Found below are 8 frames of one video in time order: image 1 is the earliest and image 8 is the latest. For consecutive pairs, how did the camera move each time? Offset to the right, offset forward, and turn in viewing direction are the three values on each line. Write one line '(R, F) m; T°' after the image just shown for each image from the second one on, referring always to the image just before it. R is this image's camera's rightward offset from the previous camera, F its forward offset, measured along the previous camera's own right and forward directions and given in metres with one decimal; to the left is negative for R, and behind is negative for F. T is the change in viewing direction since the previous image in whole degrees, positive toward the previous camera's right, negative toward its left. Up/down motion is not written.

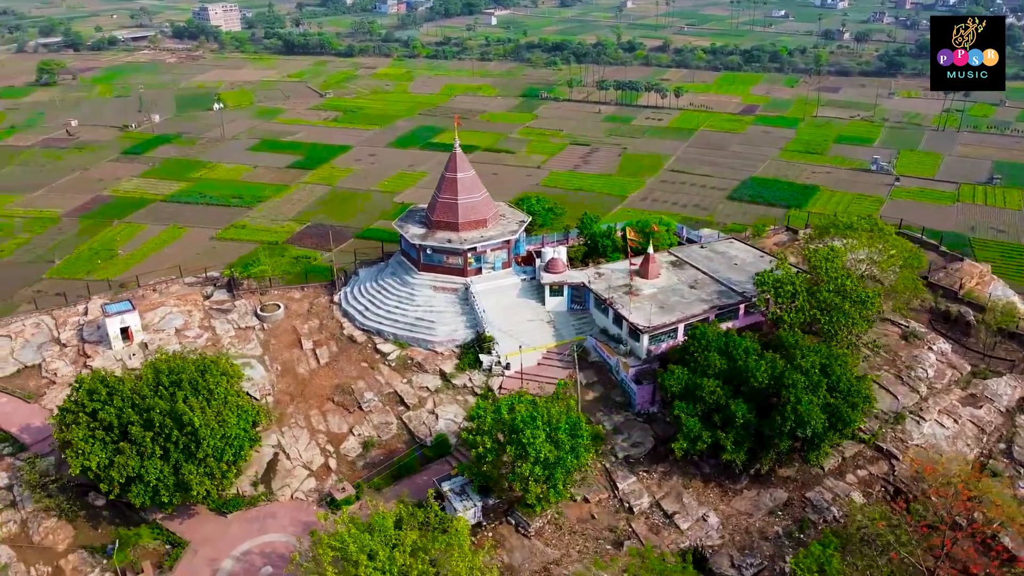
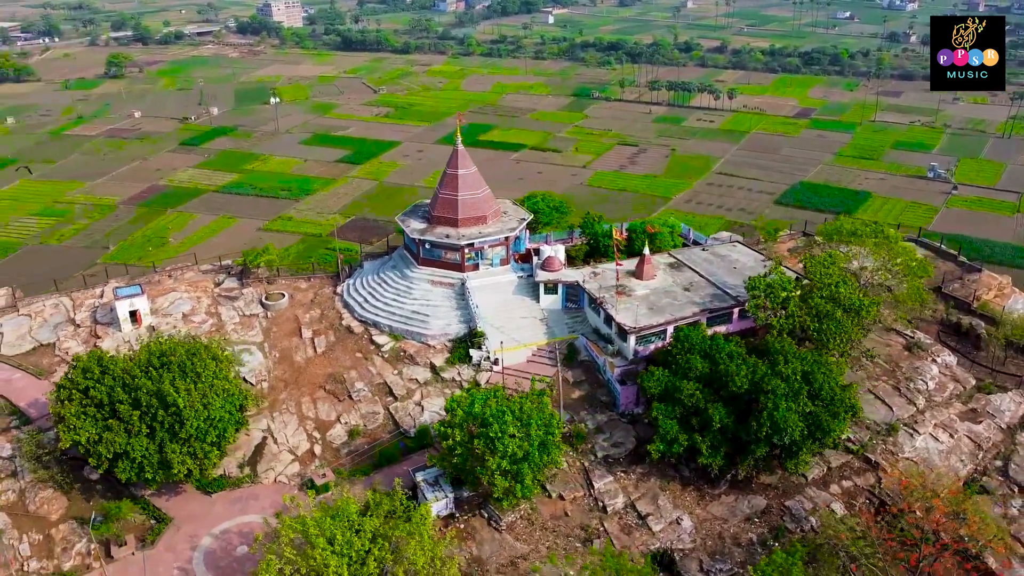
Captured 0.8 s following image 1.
(+2.7, -0.2) m; -4°
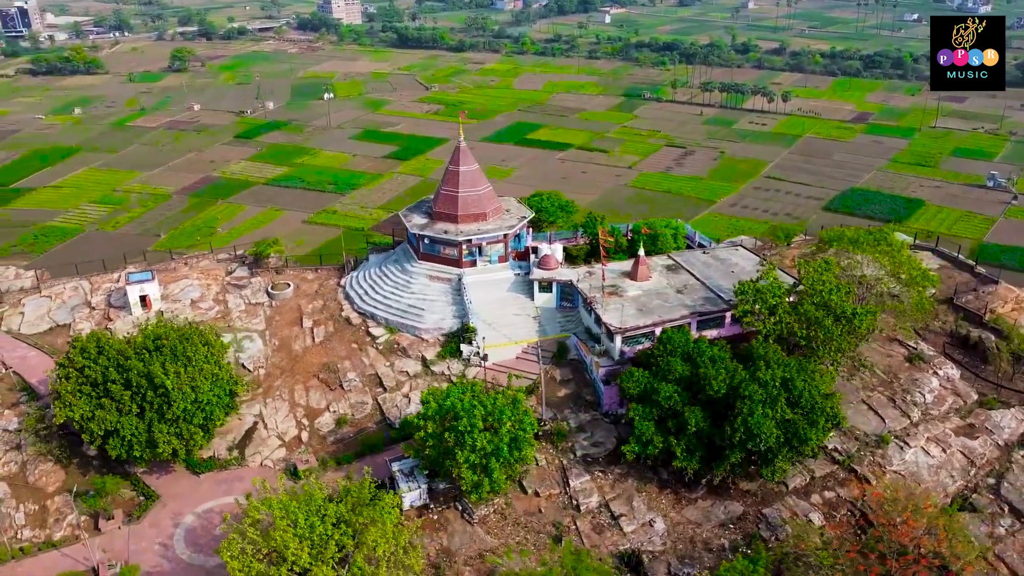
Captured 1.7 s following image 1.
(+2.7, -0.2) m; -4°
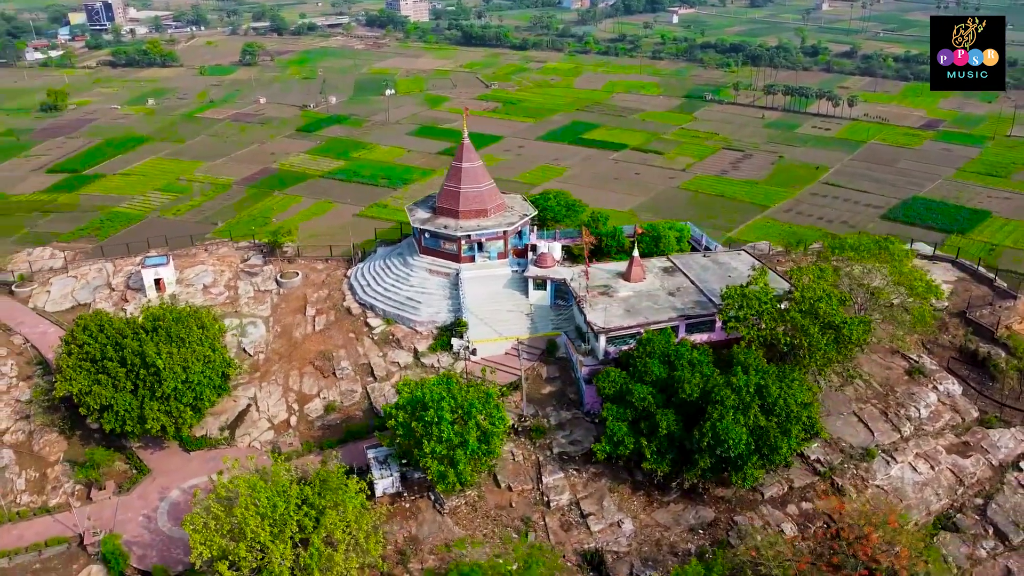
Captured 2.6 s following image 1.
(+3.2, -0.2) m; -4°
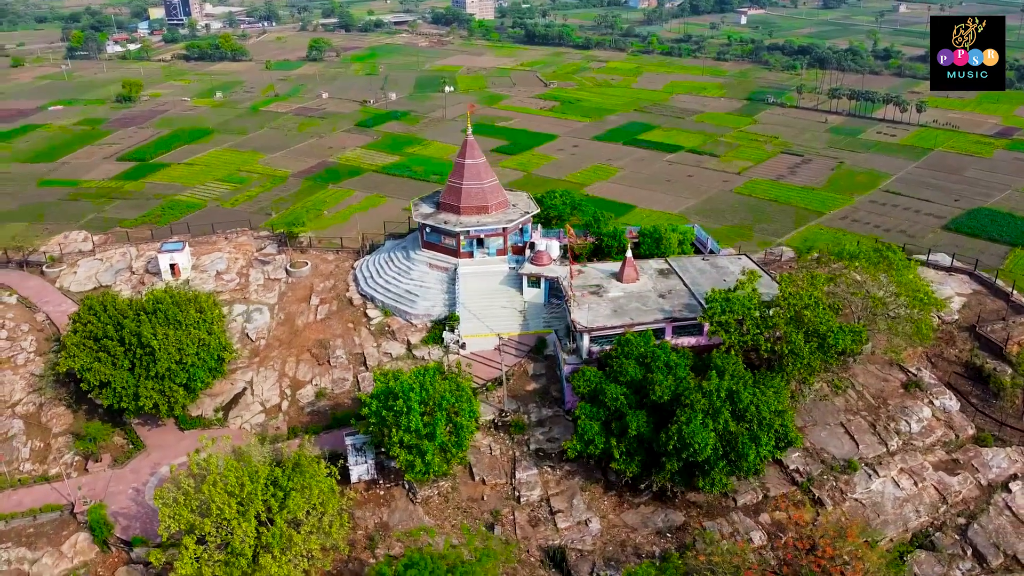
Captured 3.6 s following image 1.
(+3.2, -0.2) m; -4°
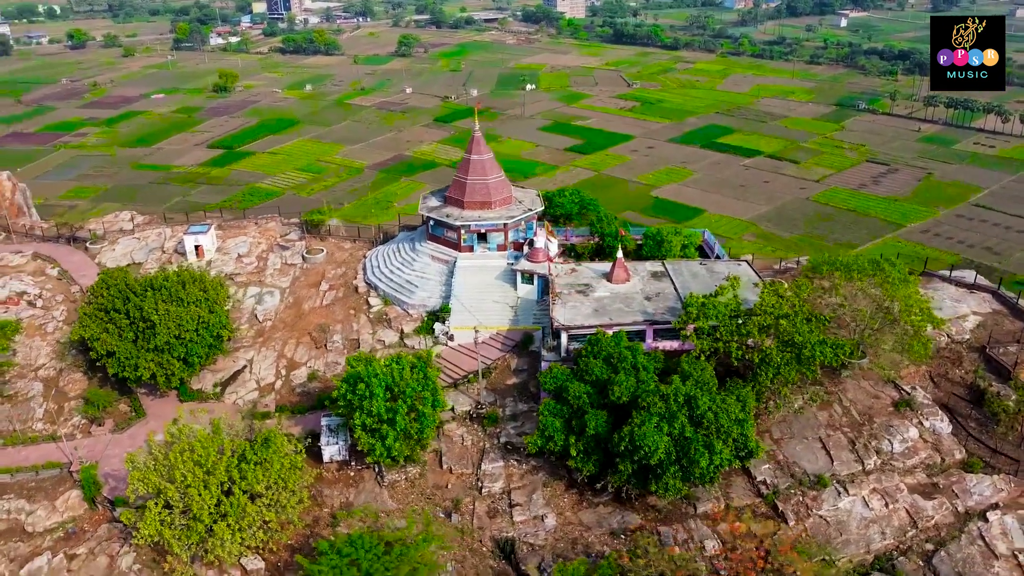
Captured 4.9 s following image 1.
(+4.4, -0.2) m; -6°
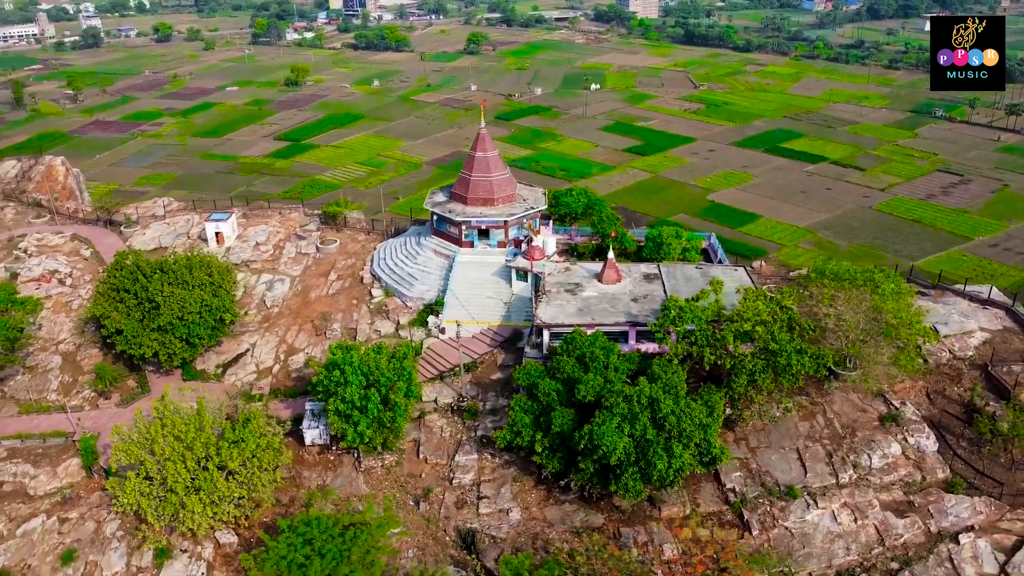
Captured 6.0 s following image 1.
(+3.5, -0.2) m; -5°
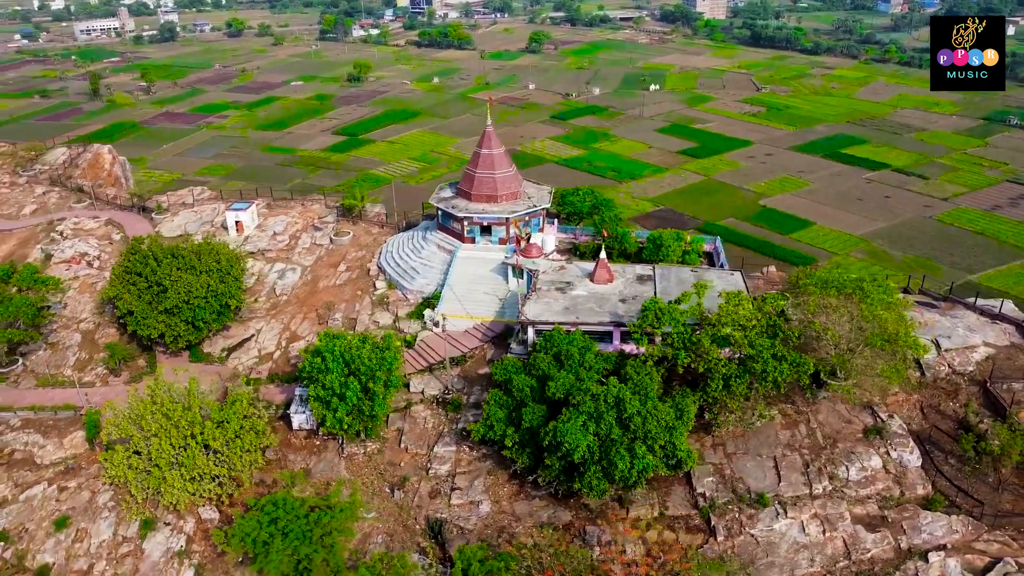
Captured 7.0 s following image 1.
(+3.2, -0.2) m; -4°
